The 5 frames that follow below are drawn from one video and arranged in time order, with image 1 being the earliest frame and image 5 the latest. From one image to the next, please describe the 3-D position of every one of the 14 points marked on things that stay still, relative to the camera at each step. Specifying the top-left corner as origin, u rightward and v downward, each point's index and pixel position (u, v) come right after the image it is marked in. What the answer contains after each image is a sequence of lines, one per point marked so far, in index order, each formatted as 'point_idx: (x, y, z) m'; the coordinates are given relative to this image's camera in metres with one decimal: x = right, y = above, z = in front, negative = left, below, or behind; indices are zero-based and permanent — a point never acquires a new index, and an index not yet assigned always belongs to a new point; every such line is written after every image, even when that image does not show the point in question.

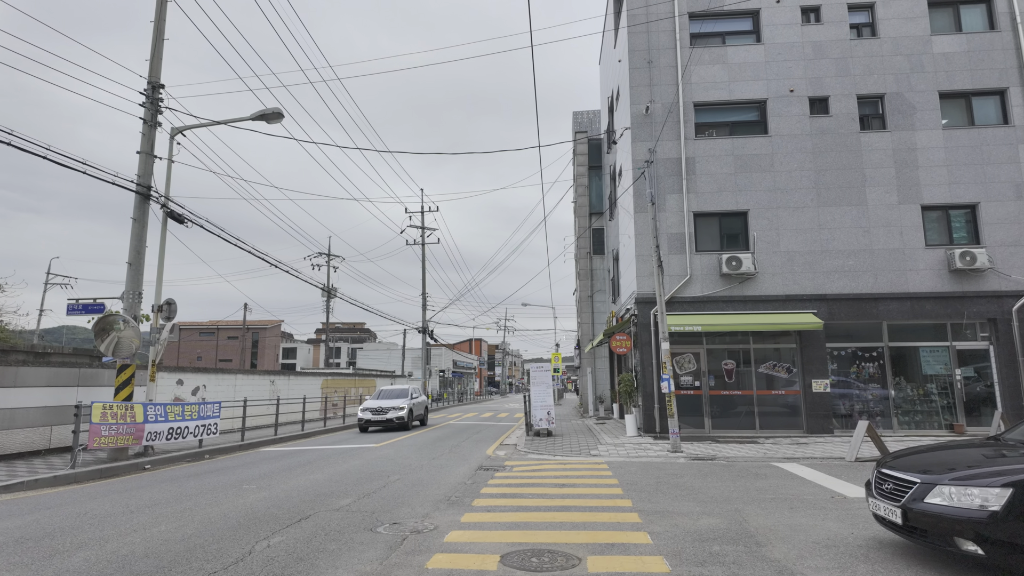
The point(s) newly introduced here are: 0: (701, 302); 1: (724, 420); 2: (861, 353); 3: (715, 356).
0: (+5.5, -0.4, +16.9) m
1: (+6.1, -3.8, +16.8) m
2: (+10.1, -1.9, +16.7) m
3: (+5.9, -2.0, +17.0) m
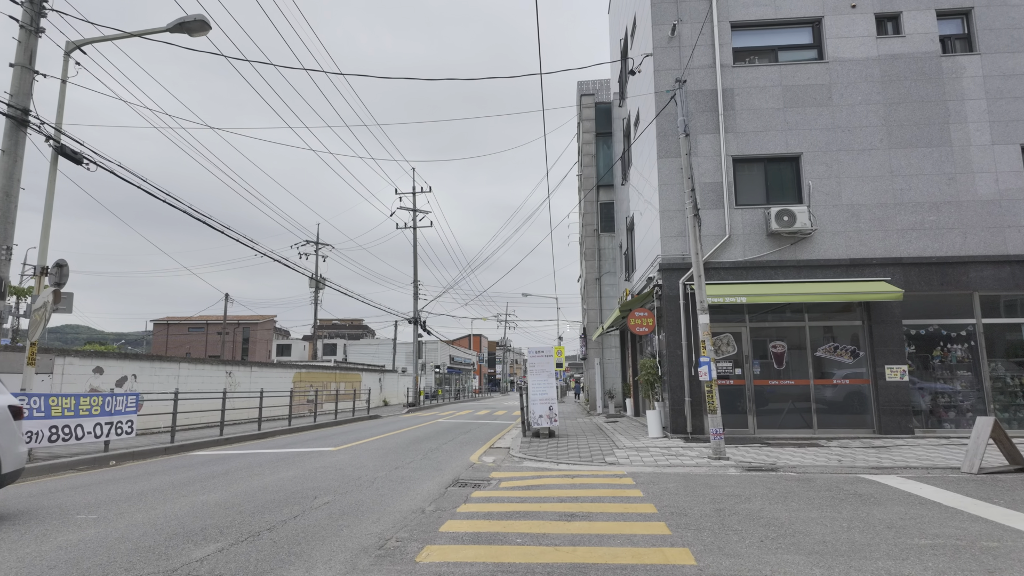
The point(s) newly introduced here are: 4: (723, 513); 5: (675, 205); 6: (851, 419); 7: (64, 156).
0: (+5.3, +0.4, +13.4) m
1: (+5.9, -2.9, +13.3) m
2: (+9.9, -1.0, +13.2) m
3: (+5.8, -1.2, +13.5) m
4: (+2.3, -2.4, +6.3) m
5: (+3.8, +2.0, +13.7) m
6: (+7.7, -3.0, +13.2) m
7: (-9.2, +2.7, +12.0) m
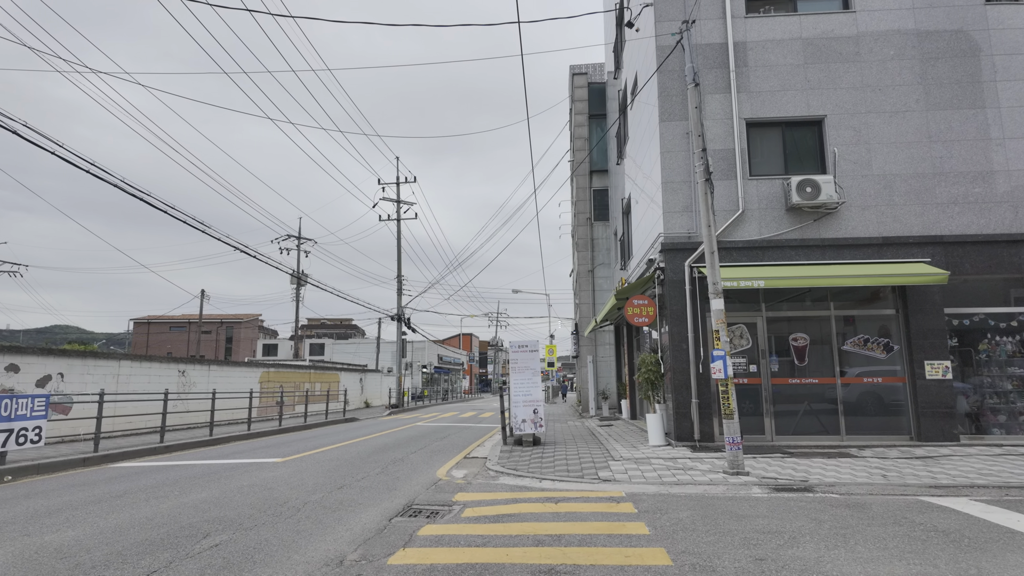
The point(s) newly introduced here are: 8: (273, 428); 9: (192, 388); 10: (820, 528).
0: (+4.9, +0.8, +11.5) m
1: (+5.5, -2.6, +11.4) m
2: (+9.4, -0.7, +11.4) m
3: (+5.3, -0.8, +11.7) m
4: (+1.9, -2.1, +4.4) m
5: (+3.4, +2.3, +11.9) m
6: (+7.3, -2.6, +11.3) m
7: (-9.7, +3.1, +10.0) m
8: (-7.8, -4.6, +19.0) m
9: (-10.4, -3.2, +18.9) m
10: (+2.9, -2.3, +5.5) m
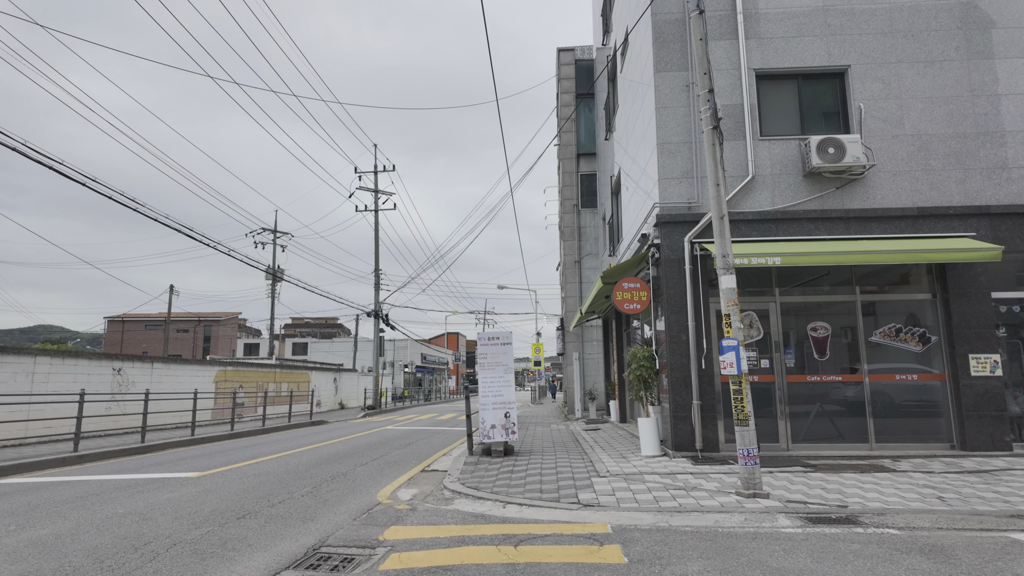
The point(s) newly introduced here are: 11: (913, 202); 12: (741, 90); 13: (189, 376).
0: (+4.3, +1.1, +9.7) m
1: (+4.9, -2.3, +9.6) m
2: (+8.9, -0.4, +9.6) m
3: (+4.8, -0.5, +9.9) m
4: (+1.5, -1.8, +2.5) m
5: (+2.8, +2.6, +10.0) m
6: (+6.7, -2.3, +9.5) m
7: (-10.2, +3.4, +7.9) m
8: (-8.5, -4.2, +17.0) m
9: (-11.1, -2.9, +16.8) m
10: (+2.4, -1.9, +3.6) m
11: (+6.6, +1.4, +9.6) m
12: (+3.9, +3.4, +10.0) m
13: (-10.9, -3.0, +19.6) m
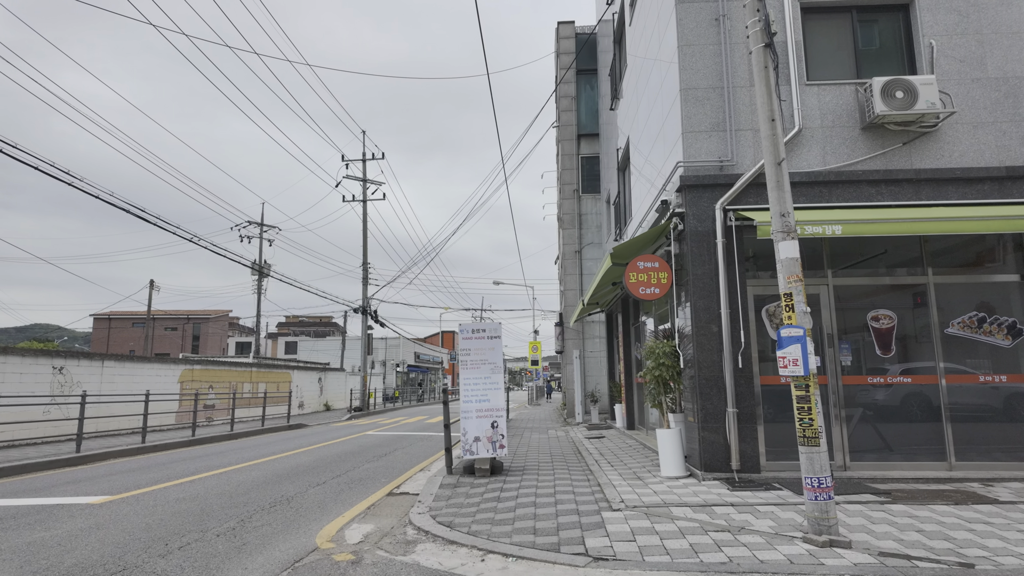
0: (+4.1, +1.4, +7.8) m
1: (+4.8, -2.0, +7.7) m
2: (+8.7, -0.1, +7.8) m
3: (+4.6, -0.2, +8.0) m
4: (+1.3, -1.5, +0.6) m
5: (+2.7, +2.9, +8.1) m
6: (+6.5, -2.0, +7.7) m
7: (-10.3, +3.7, +6.0) m
8: (-8.7, -3.9, +15.0) m
9: (-11.3, -2.6, +14.9) m
10: (+2.3, -1.6, +1.7) m
11: (+6.5, +1.7, +7.8) m
12: (+3.8, +3.7, +8.1) m
13: (-11.1, -2.7, +17.7) m
